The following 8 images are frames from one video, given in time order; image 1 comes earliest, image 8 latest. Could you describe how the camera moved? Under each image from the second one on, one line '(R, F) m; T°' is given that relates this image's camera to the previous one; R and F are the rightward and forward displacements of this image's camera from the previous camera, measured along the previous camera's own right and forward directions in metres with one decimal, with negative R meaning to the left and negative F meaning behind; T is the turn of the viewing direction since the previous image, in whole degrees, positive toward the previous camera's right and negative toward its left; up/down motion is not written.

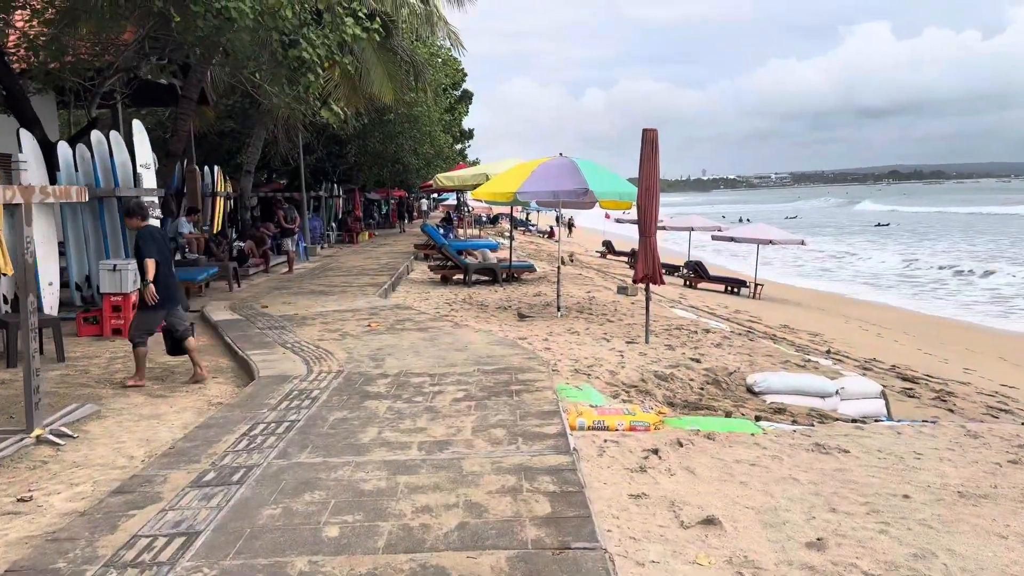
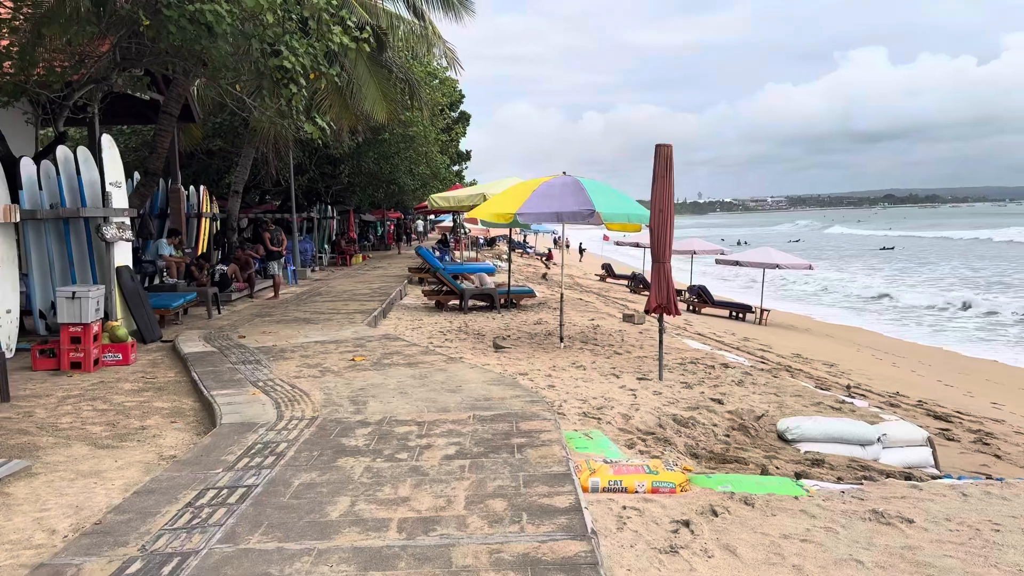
(0.0, +0.6) m; 0°
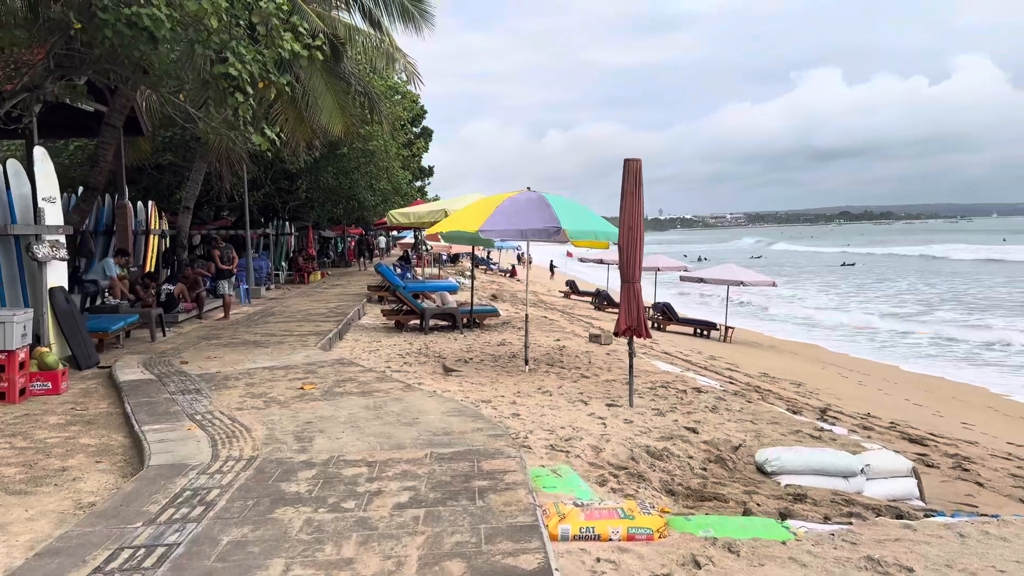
(0.0, +0.3) m; +3°
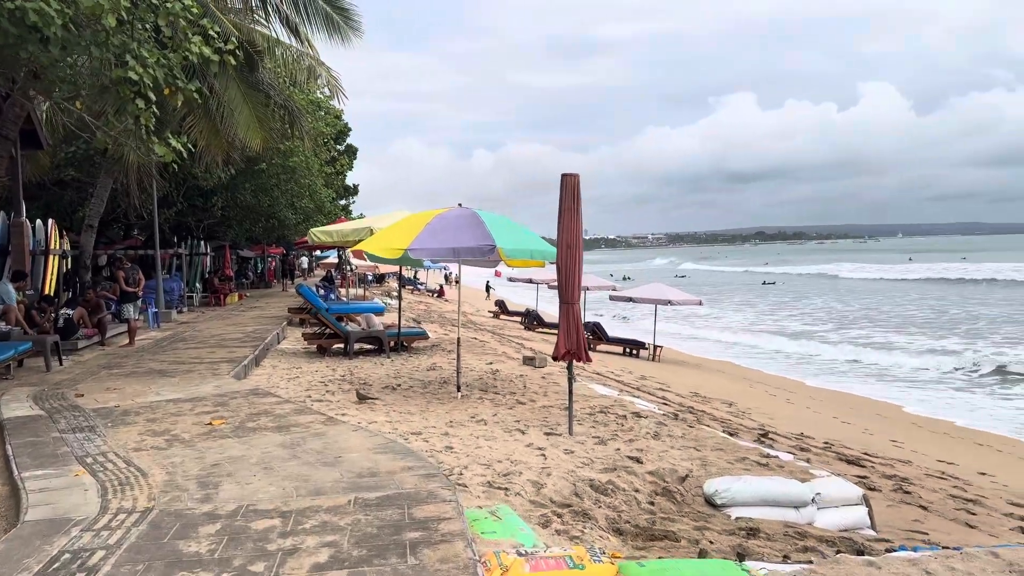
(0.0, +0.4) m; +5°
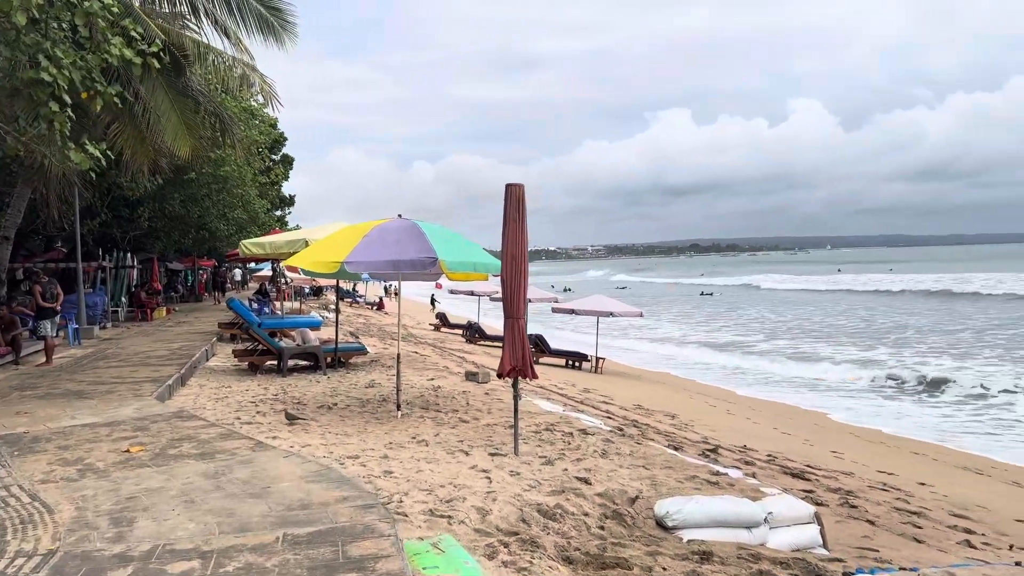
(0.0, +0.2) m; +4°
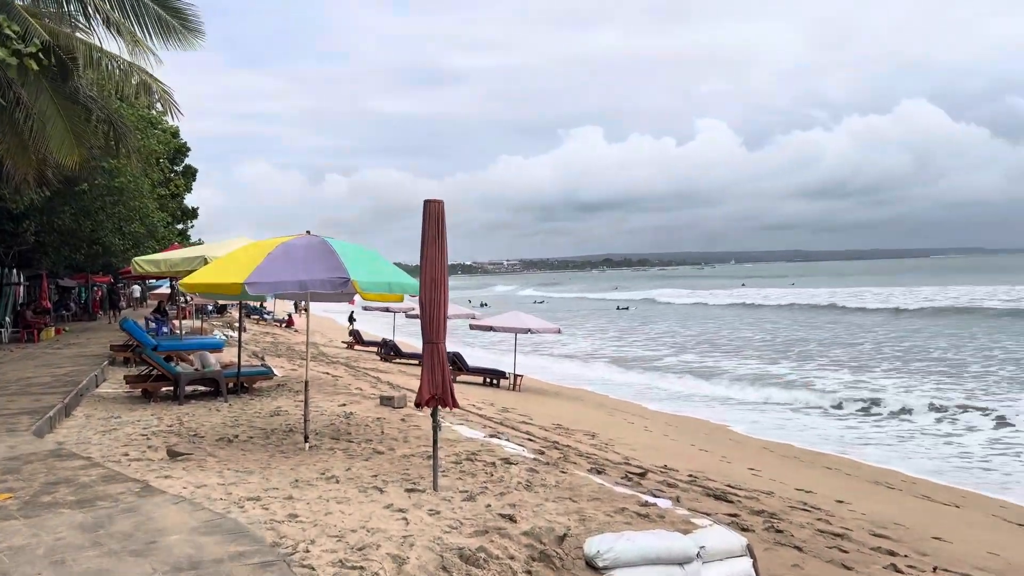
(0.0, +0.3) m; +6°
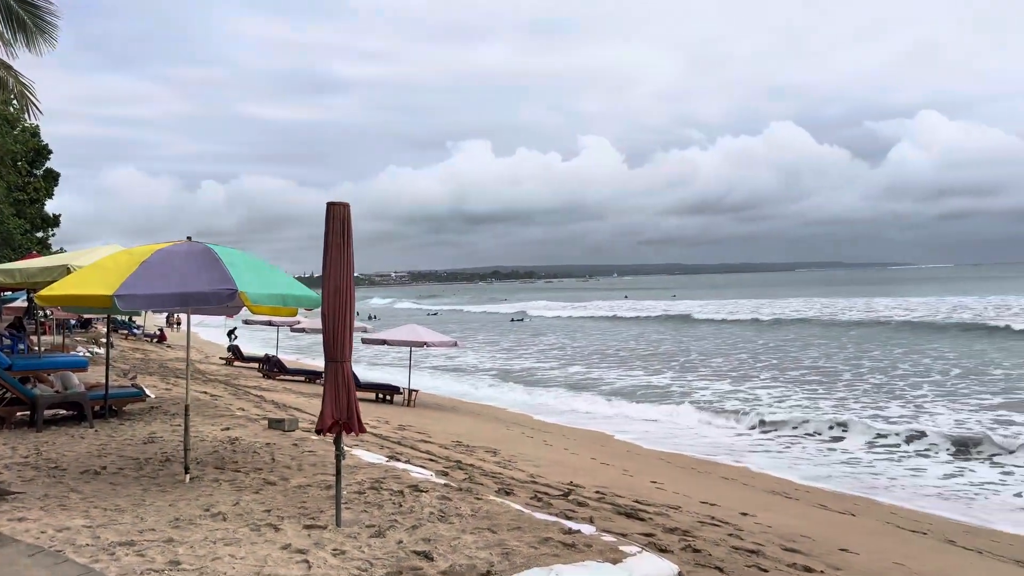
(-0.1, +0.4) m; +8°
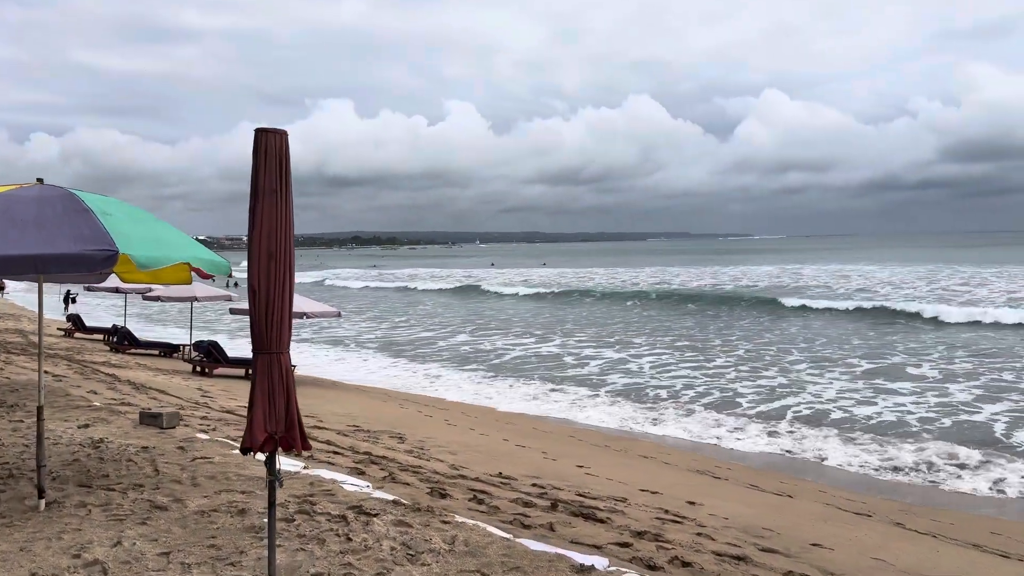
(-0.6, +1.1) m; +10°
